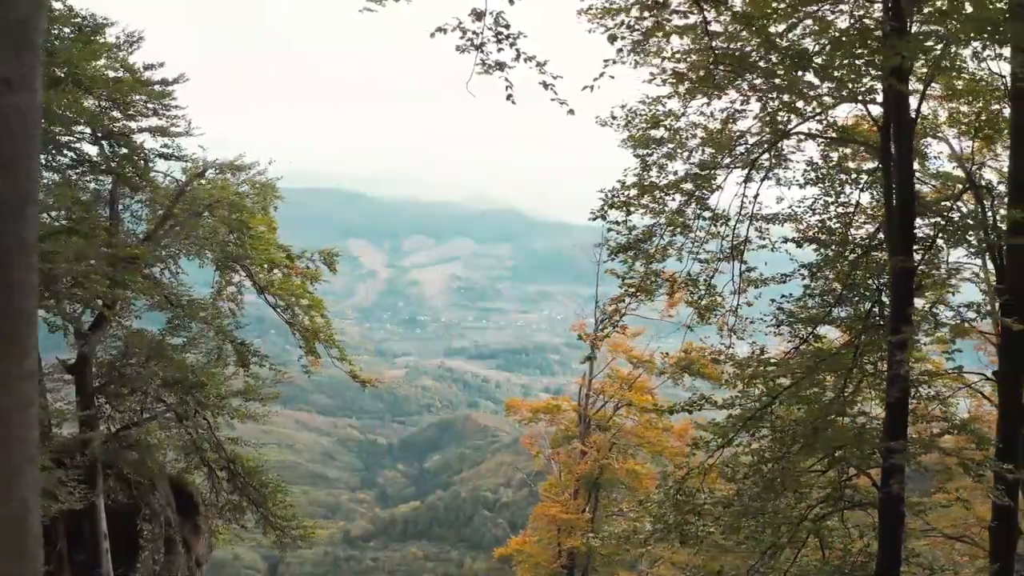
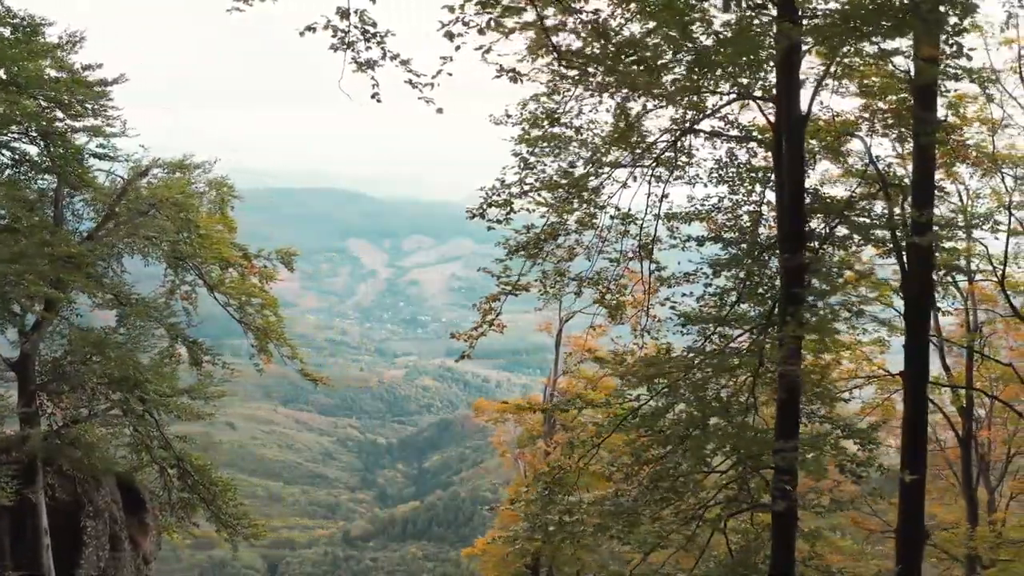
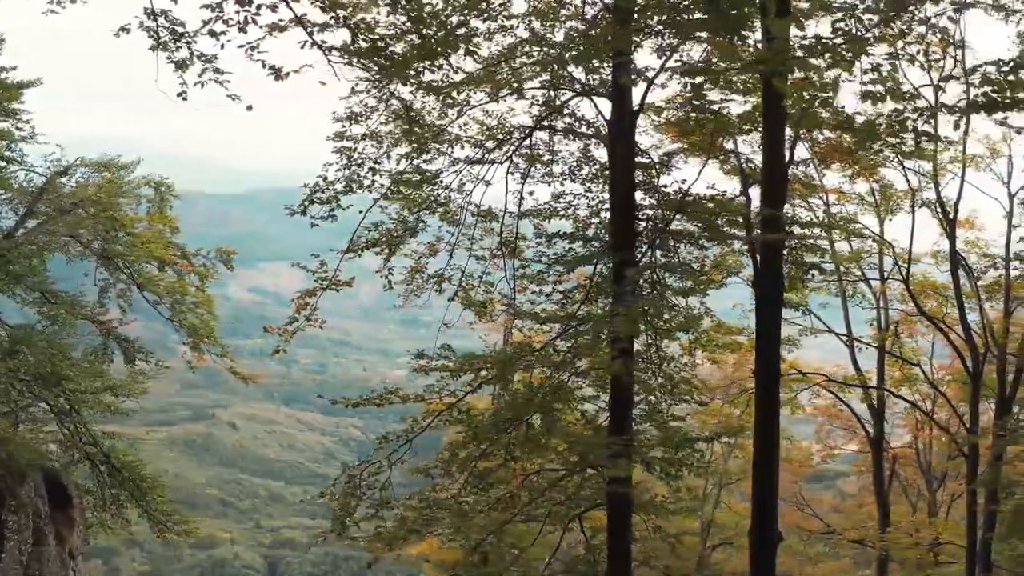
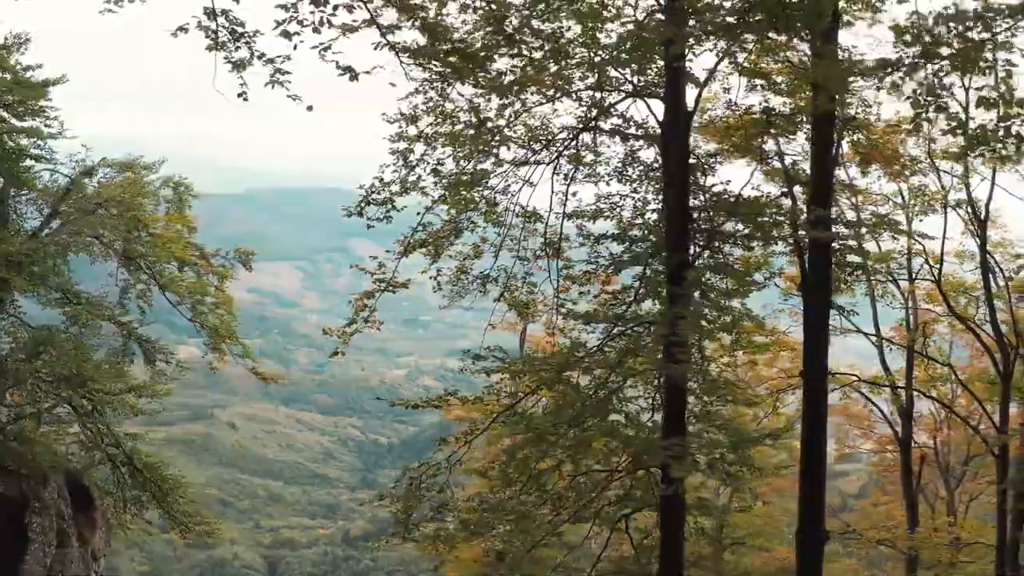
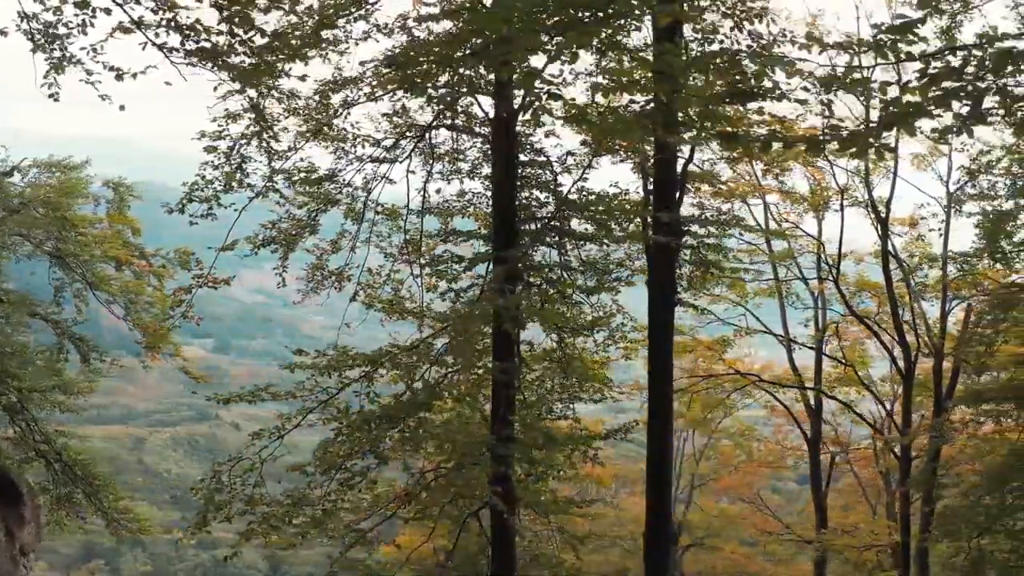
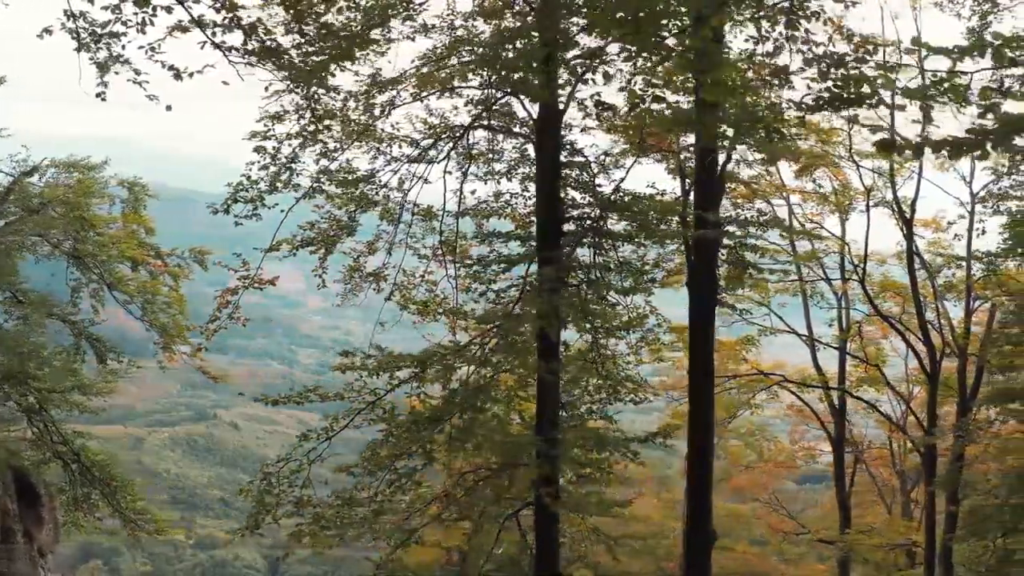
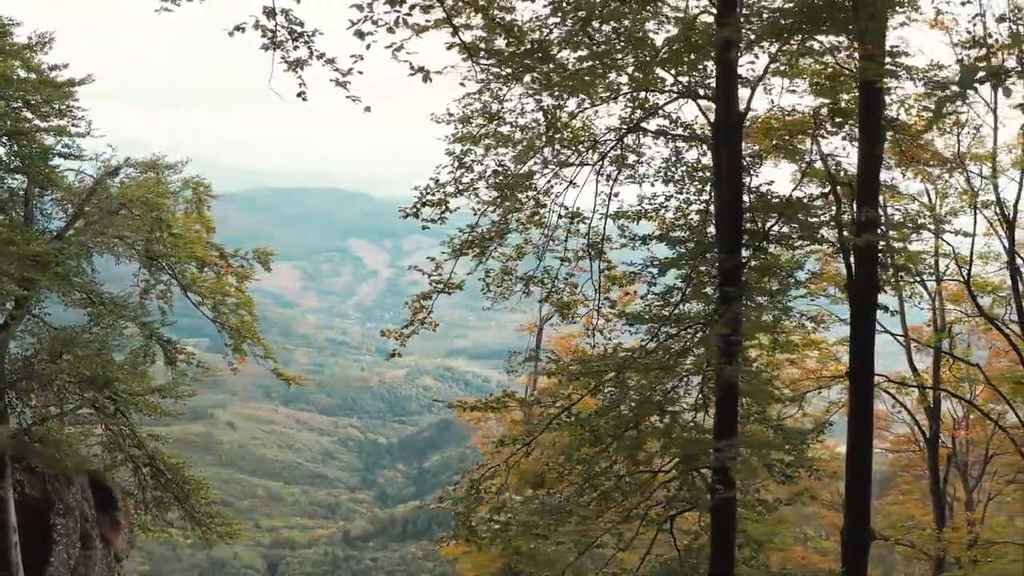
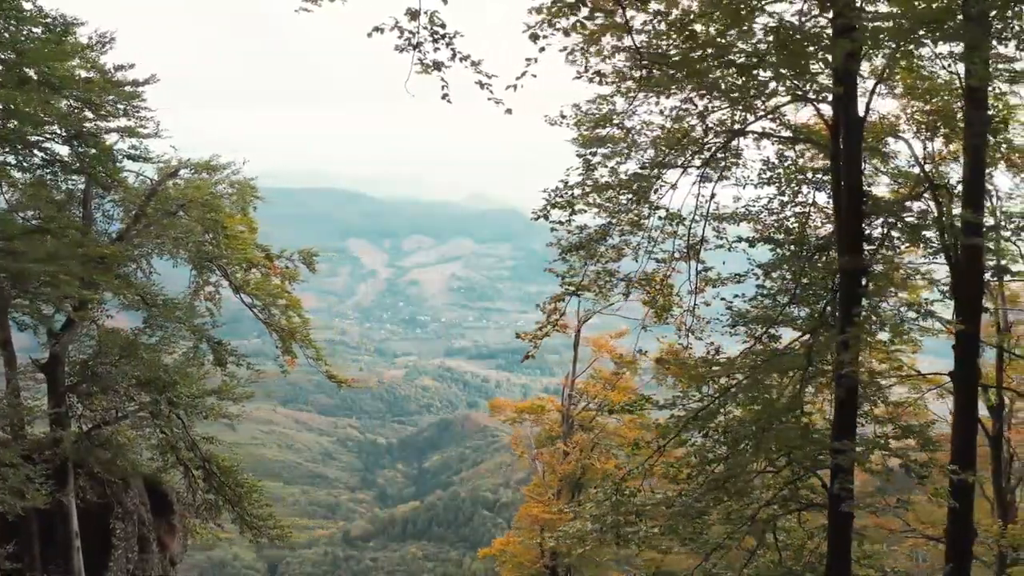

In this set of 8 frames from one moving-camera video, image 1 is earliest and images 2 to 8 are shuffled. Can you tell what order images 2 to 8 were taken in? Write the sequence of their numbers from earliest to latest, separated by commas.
8, 2, 7, 4, 3, 6, 5
